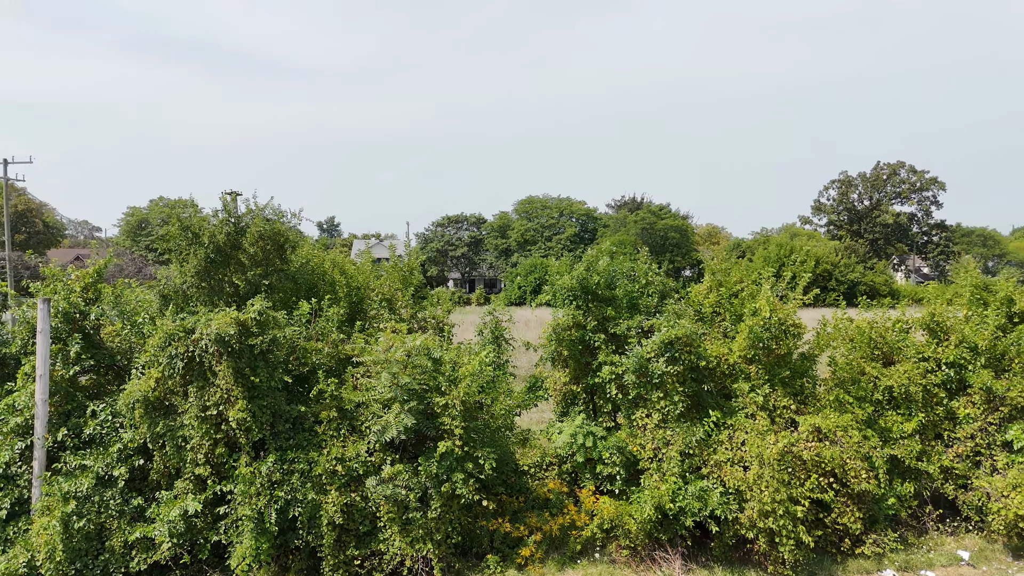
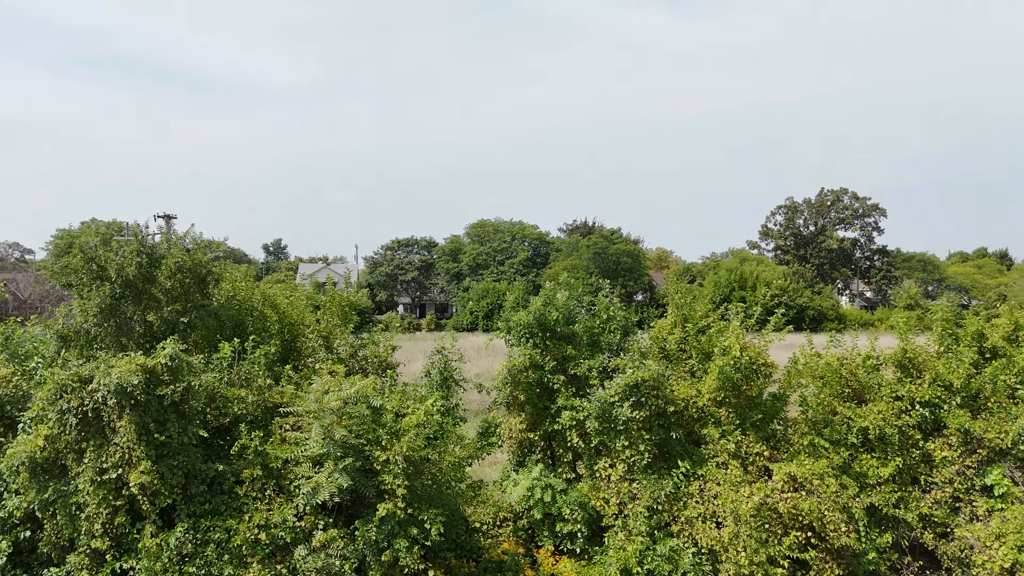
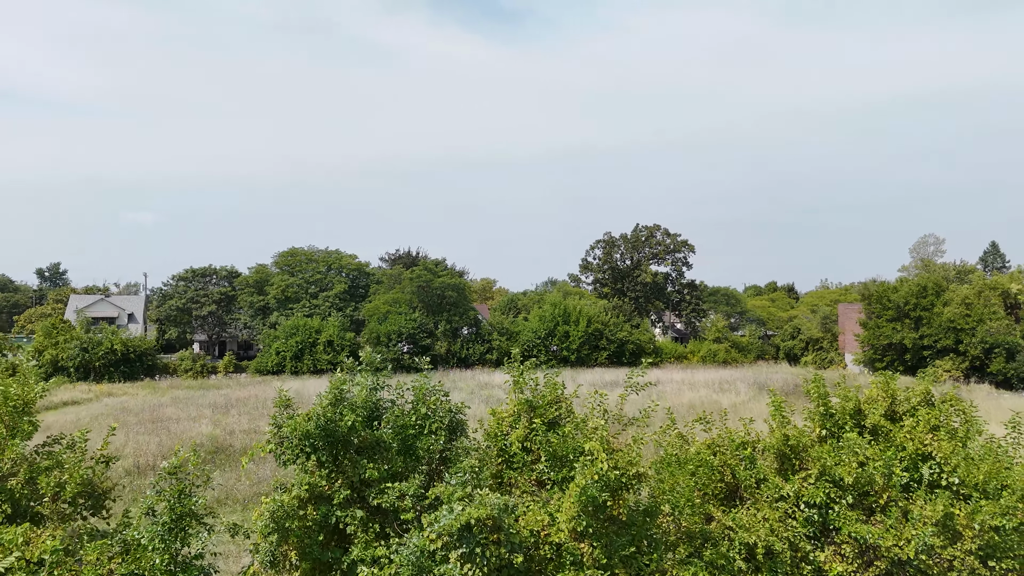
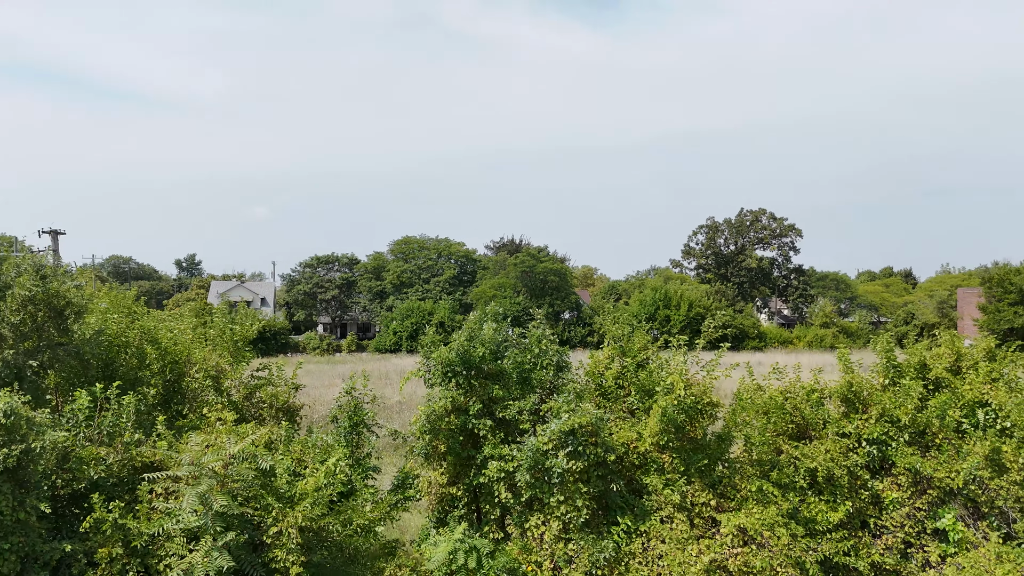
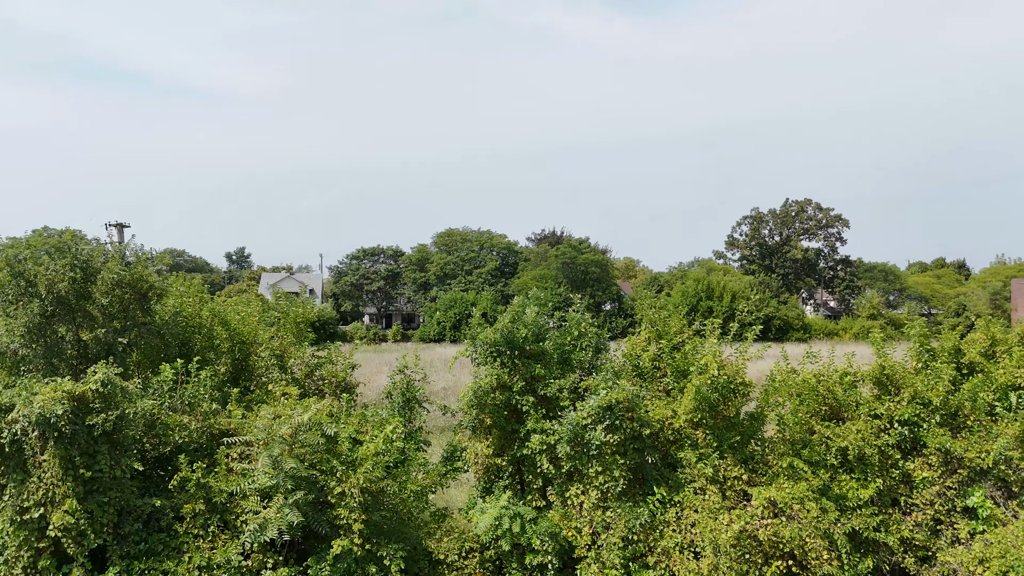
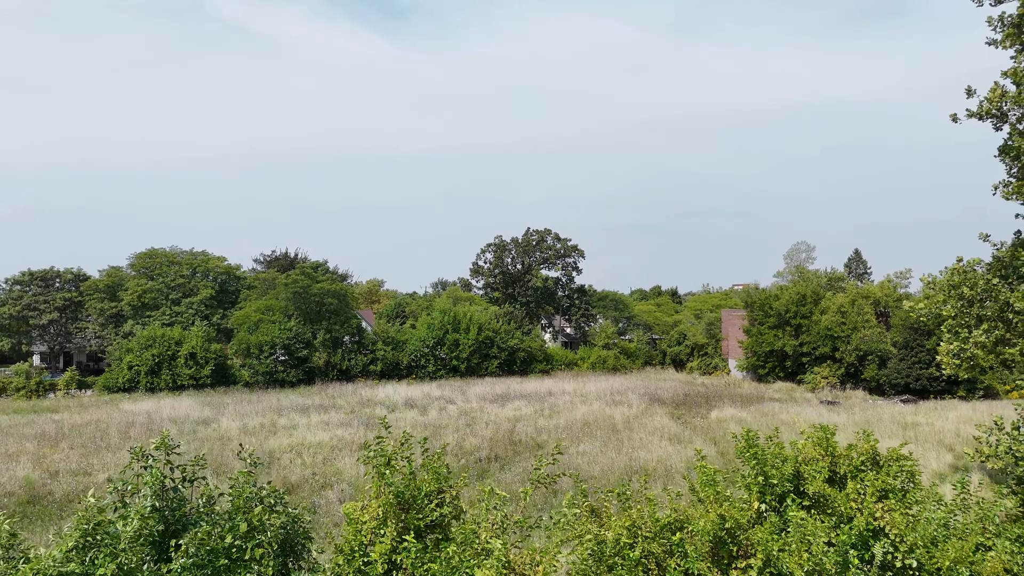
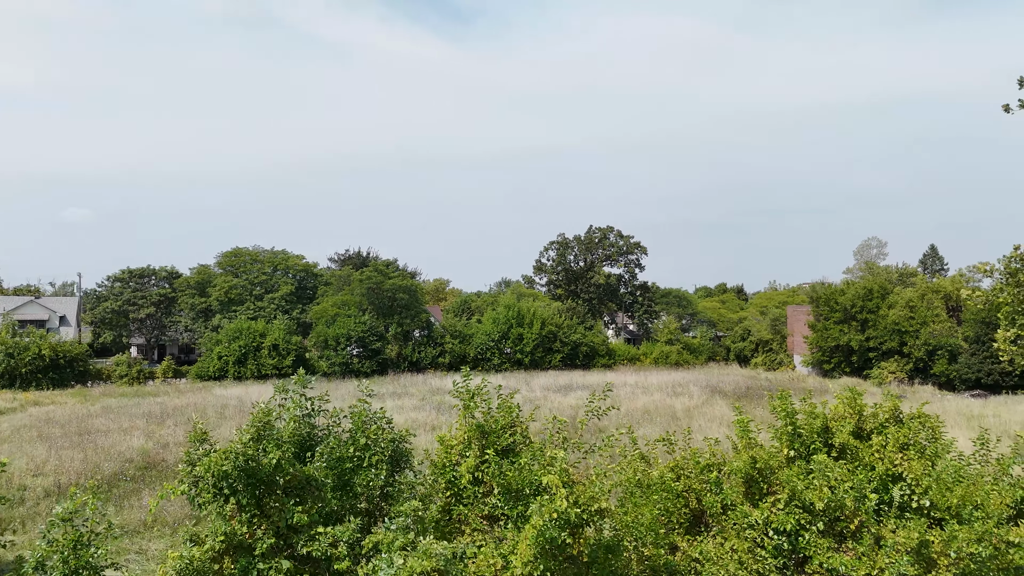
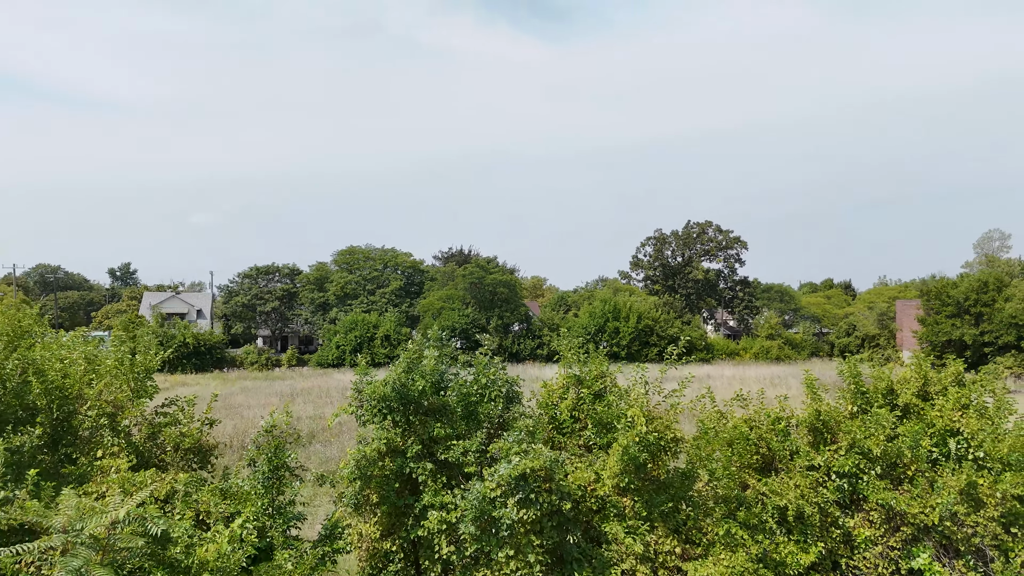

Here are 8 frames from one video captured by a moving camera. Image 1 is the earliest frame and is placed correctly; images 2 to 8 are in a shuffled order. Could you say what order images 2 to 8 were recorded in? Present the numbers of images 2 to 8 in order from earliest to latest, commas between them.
2, 5, 4, 8, 3, 7, 6
